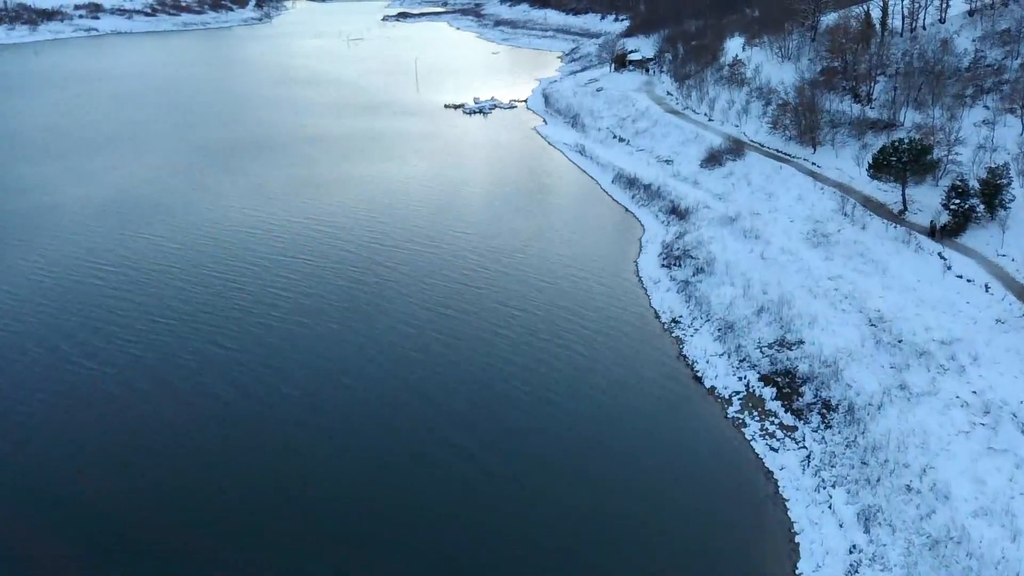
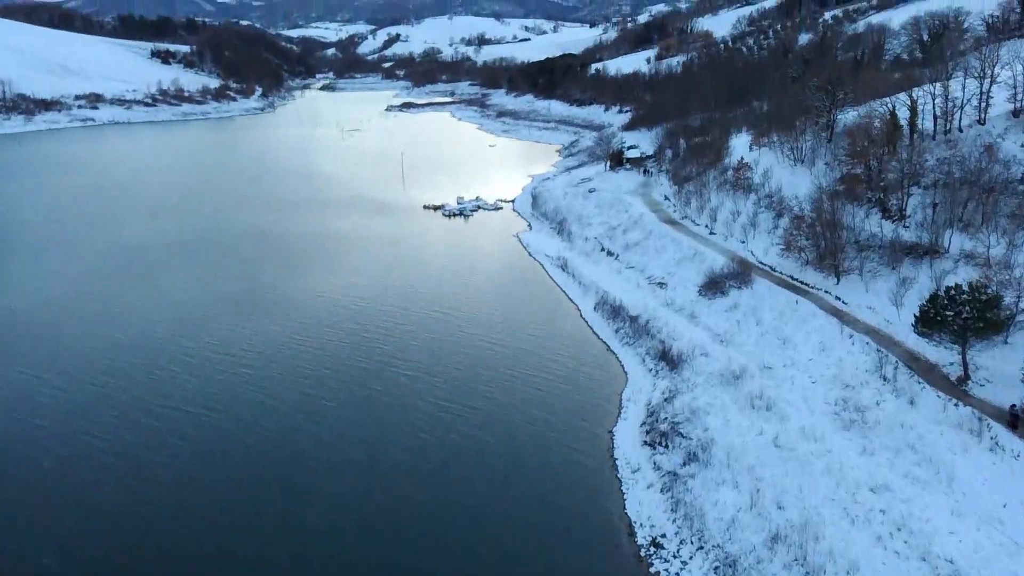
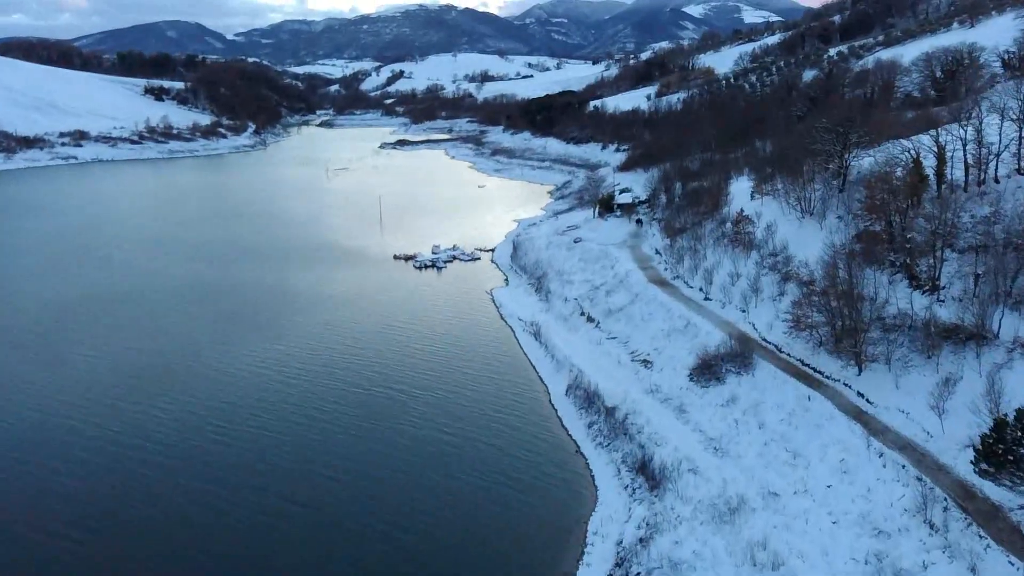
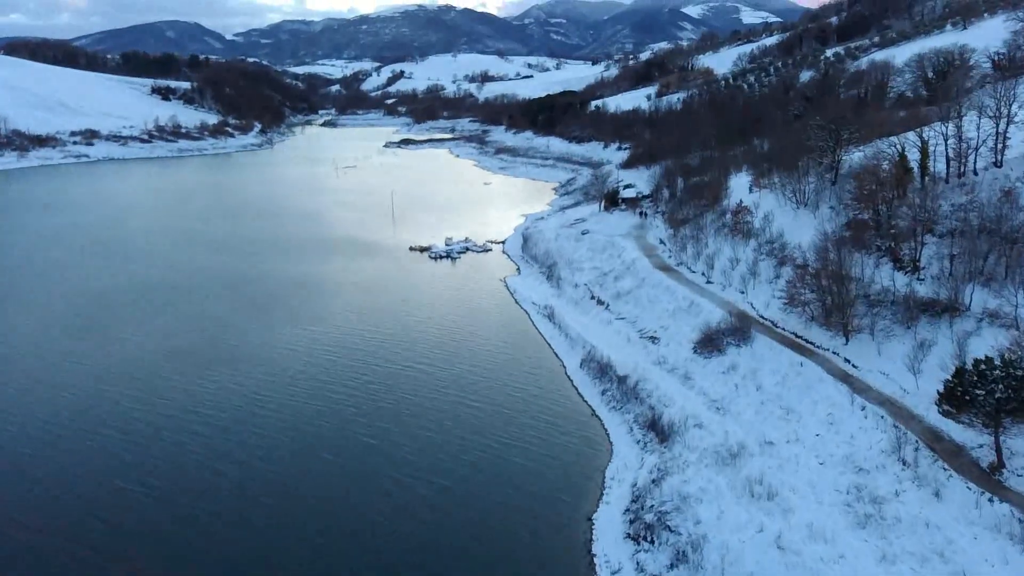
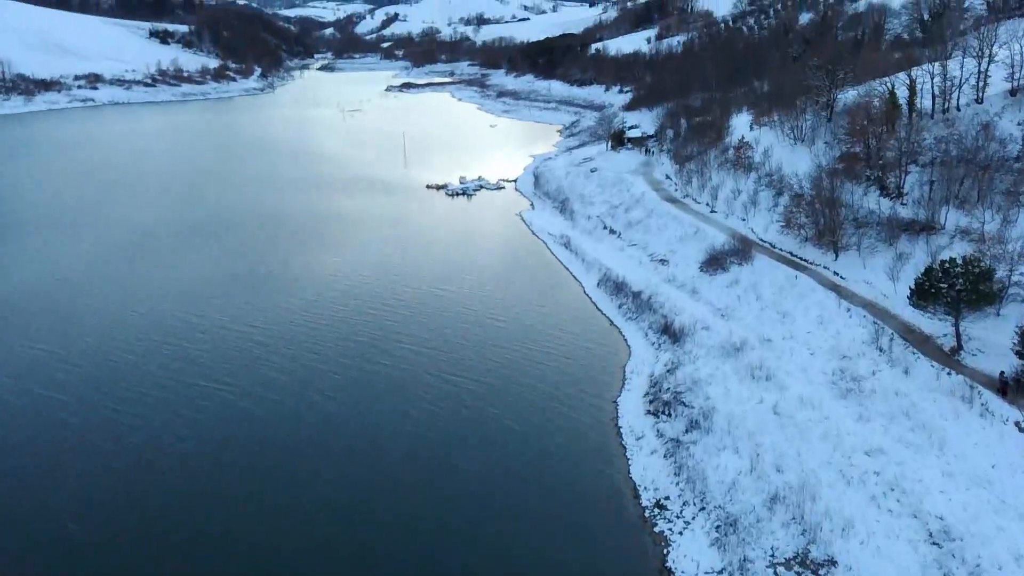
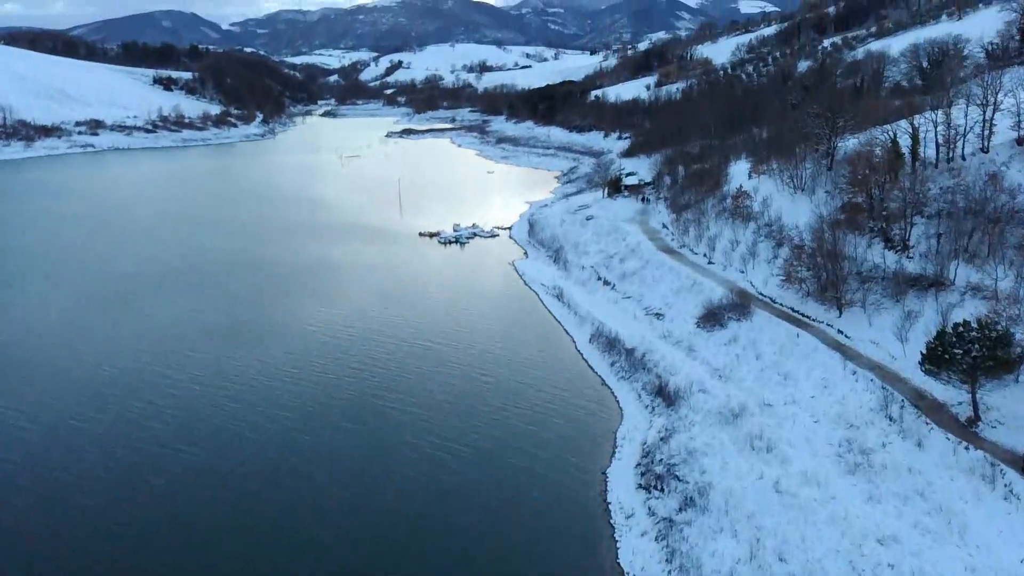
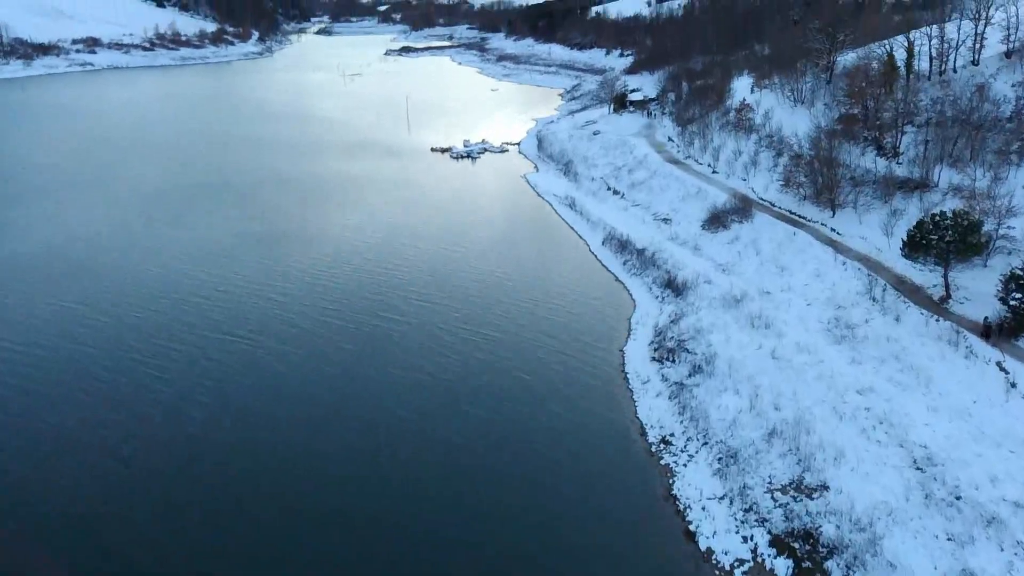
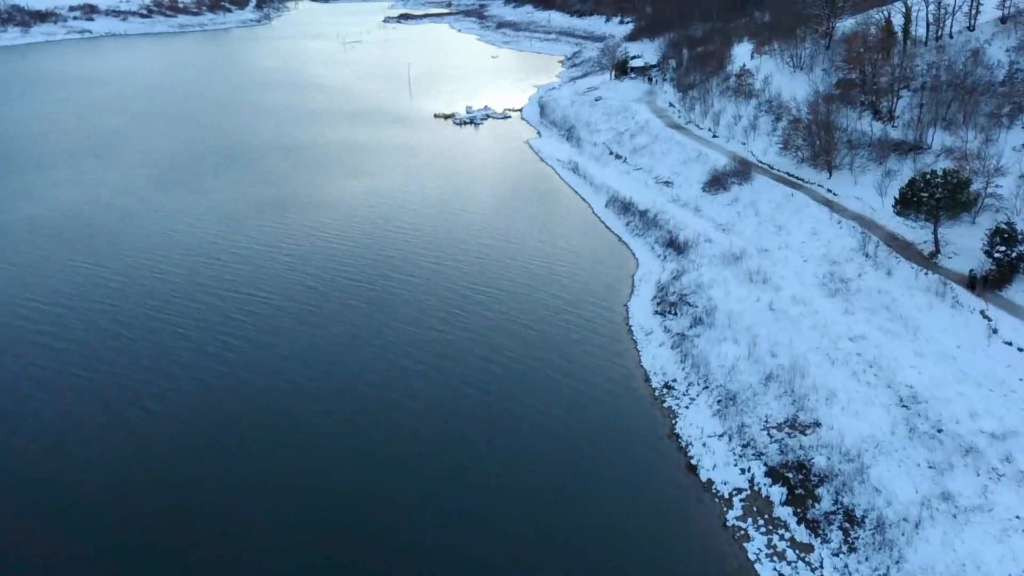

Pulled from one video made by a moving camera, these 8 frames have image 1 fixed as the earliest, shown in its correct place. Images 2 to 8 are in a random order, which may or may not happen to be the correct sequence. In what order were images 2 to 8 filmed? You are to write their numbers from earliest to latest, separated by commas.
8, 7, 5, 2, 6, 4, 3
